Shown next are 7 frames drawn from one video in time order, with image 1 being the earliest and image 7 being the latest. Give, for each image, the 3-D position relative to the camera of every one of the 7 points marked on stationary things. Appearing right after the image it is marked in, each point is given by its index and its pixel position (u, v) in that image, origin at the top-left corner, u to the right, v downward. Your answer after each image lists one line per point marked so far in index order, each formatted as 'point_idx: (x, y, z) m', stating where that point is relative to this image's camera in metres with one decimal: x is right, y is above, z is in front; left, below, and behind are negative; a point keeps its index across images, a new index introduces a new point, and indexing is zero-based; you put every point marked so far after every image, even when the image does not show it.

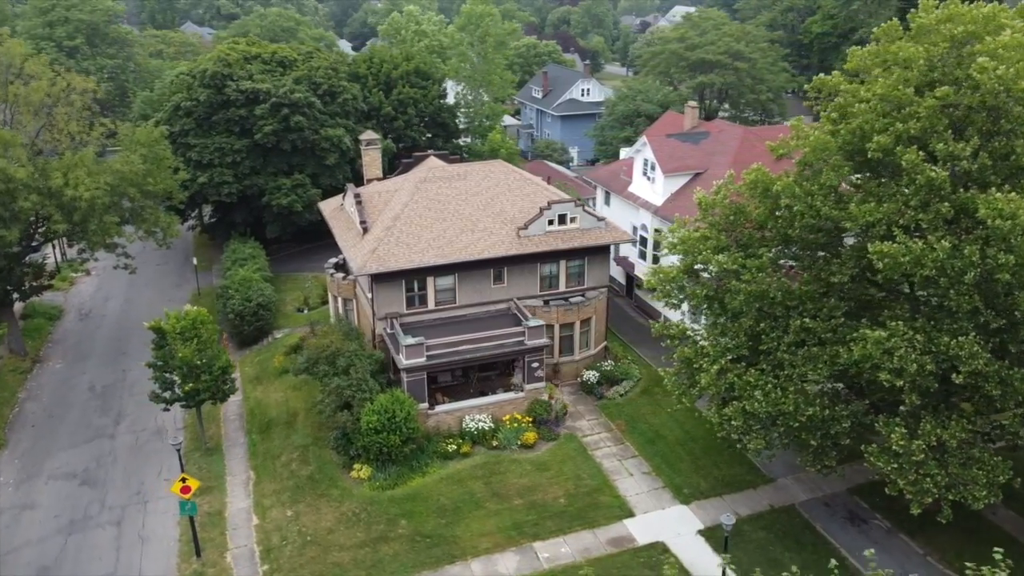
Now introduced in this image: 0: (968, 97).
0: (+10.0, +4.1, +16.3) m
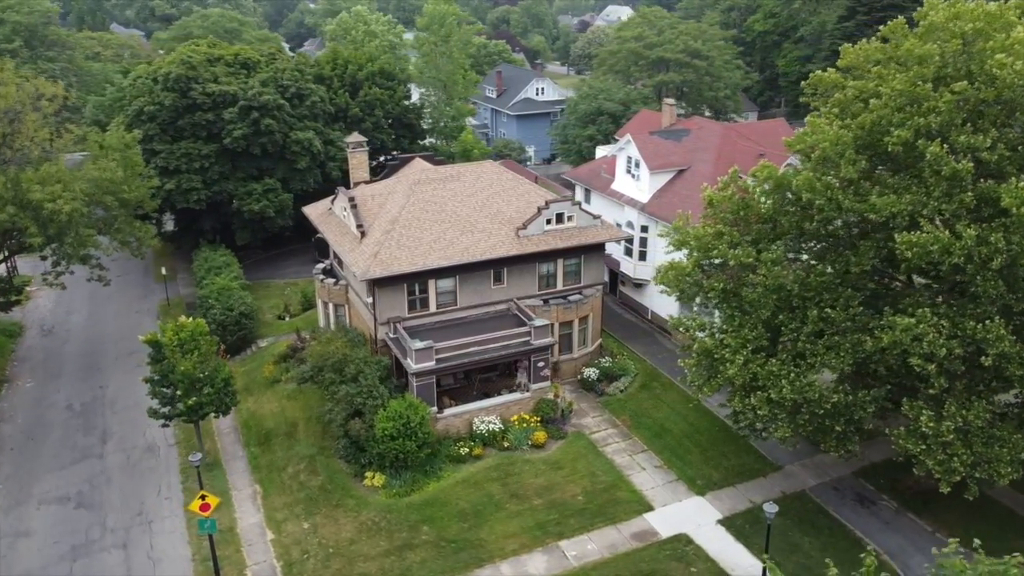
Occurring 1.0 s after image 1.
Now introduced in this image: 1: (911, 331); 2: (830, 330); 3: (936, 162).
0: (+10.7, +4.4, +17.1) m
1: (+9.0, -1.0, +17.0) m
2: (+8.2, -1.1, +19.6) m
3: (+9.6, +2.8, +17.0) m
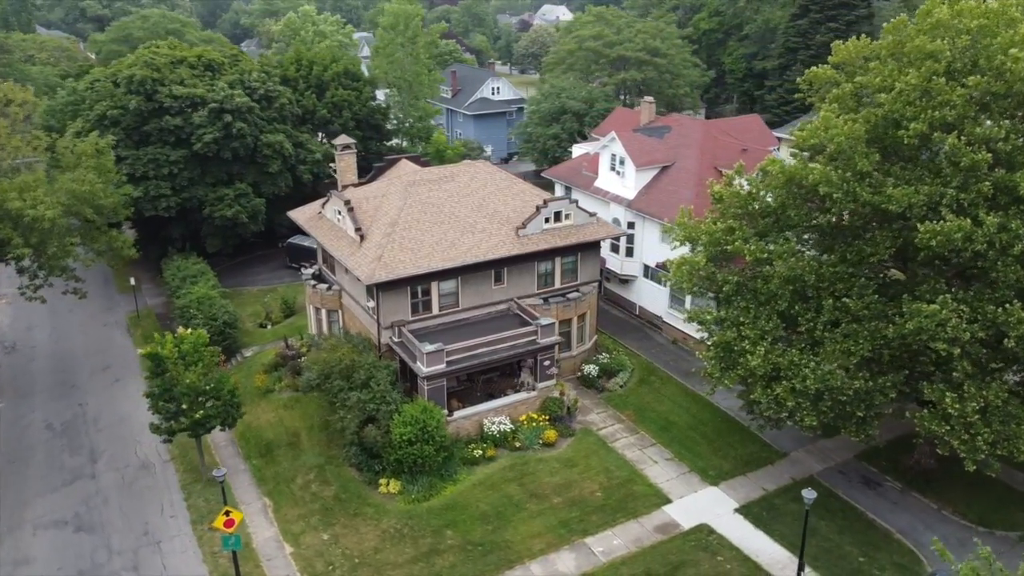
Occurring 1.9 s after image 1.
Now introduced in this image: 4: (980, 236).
0: (+11.5, +4.8, +17.8) m
1: (+9.9, -0.7, +17.7) m
2: (+8.9, -0.8, +20.2) m
3: (+10.4, +3.1, +17.7) m
4: (+10.6, +1.2, +17.0) m
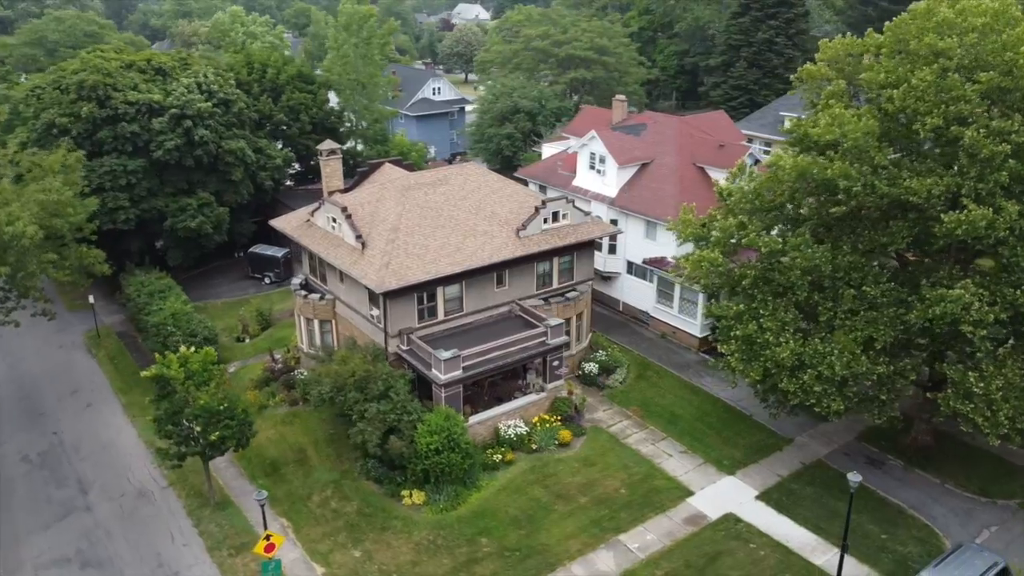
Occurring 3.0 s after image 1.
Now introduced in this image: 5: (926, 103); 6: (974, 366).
0: (+12.3, +5.2, +18.9) m
1: (+11.0, -0.3, +18.6) m
2: (+9.8, -0.5, +21.0) m
3: (+11.3, +3.5, +18.6) m
4: (+11.7, +1.6, +18.0) m
5: (+10.7, +4.8, +19.5) m
6: (+12.0, -2.0, +19.6) m
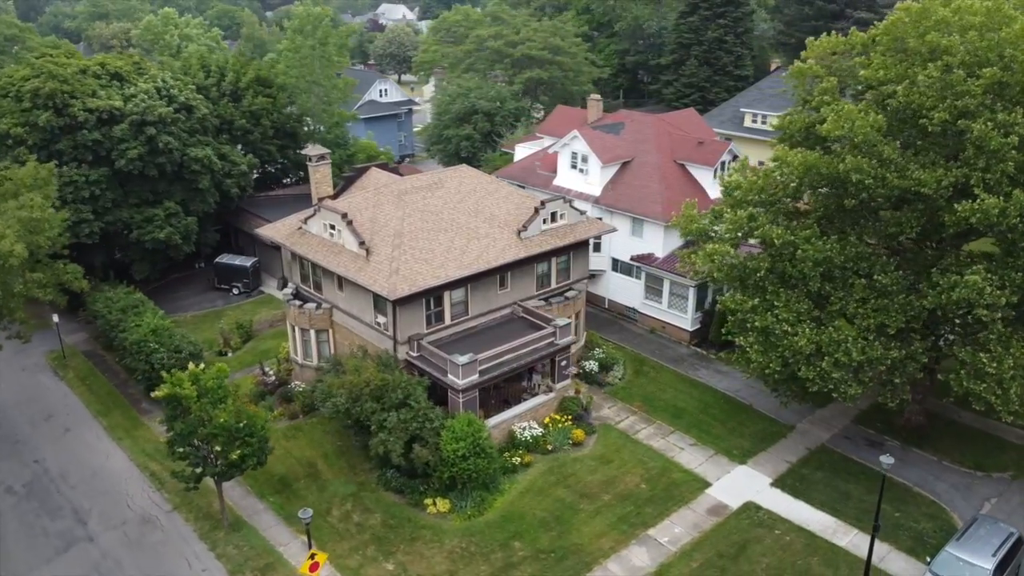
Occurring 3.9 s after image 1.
0: (+13.0, +5.6, +19.9) m
1: (+11.9, 0.0, +19.6) m
2: (+10.5, -0.2, +21.8) m
3: (+12.1, +3.9, +19.6) m
4: (+12.6, +1.9, +19.0) m
5: (+11.3, +5.1, +20.4) m
6: (+12.8, -1.6, +20.6) m
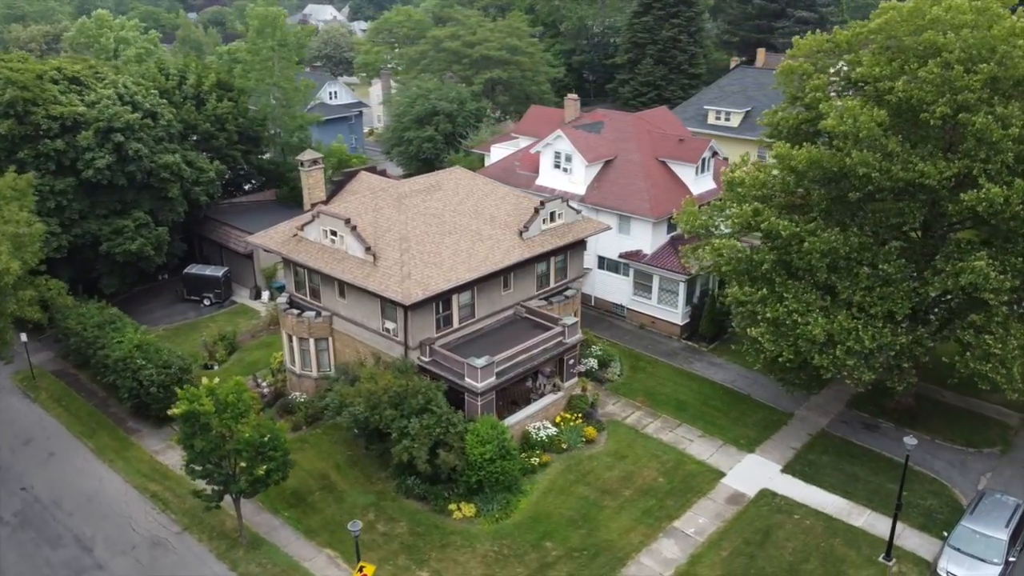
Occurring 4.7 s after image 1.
0: (+13.5, +6.0, +21.0) m
1: (+12.7, +0.4, +20.6) m
2: (+11.1, +0.1, +22.7) m
3: (+12.7, +4.3, +20.6) m
4: (+13.3, +2.4, +20.1) m
5: (+11.8, +5.5, +21.4) m
6: (+13.6, -1.2, +21.7) m
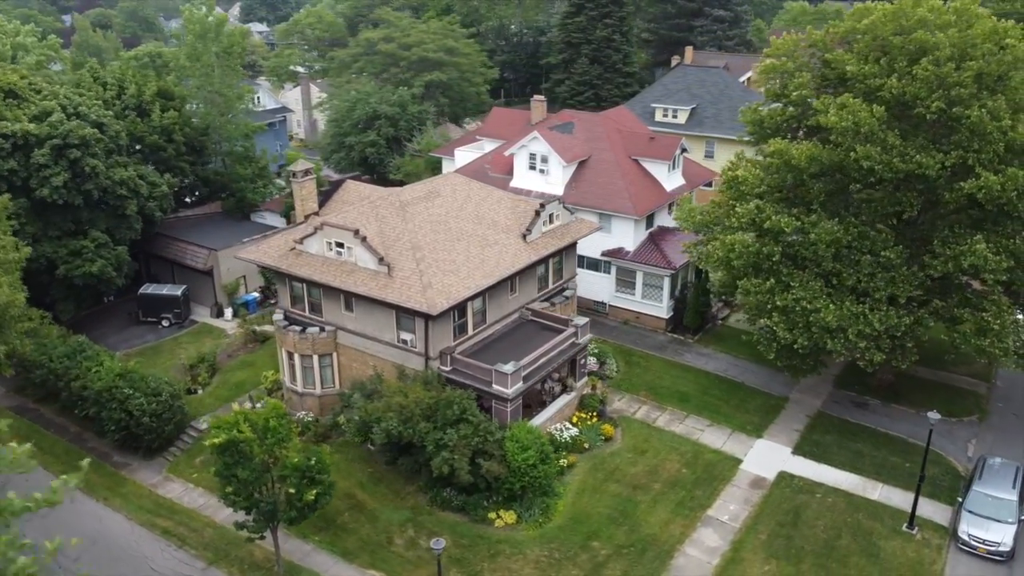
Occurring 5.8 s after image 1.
0: (+14.2, +6.6, +22.8) m
1: (+13.7, +1.0, +22.2) m
2: (+11.8, +0.6, +24.1) m
3: (+13.5, +4.8, +22.3) m
4: (+14.3, +2.9, +21.8) m
5: (+12.5, +5.9, +22.9) m
6: (+14.5, -0.6, +23.5) m
